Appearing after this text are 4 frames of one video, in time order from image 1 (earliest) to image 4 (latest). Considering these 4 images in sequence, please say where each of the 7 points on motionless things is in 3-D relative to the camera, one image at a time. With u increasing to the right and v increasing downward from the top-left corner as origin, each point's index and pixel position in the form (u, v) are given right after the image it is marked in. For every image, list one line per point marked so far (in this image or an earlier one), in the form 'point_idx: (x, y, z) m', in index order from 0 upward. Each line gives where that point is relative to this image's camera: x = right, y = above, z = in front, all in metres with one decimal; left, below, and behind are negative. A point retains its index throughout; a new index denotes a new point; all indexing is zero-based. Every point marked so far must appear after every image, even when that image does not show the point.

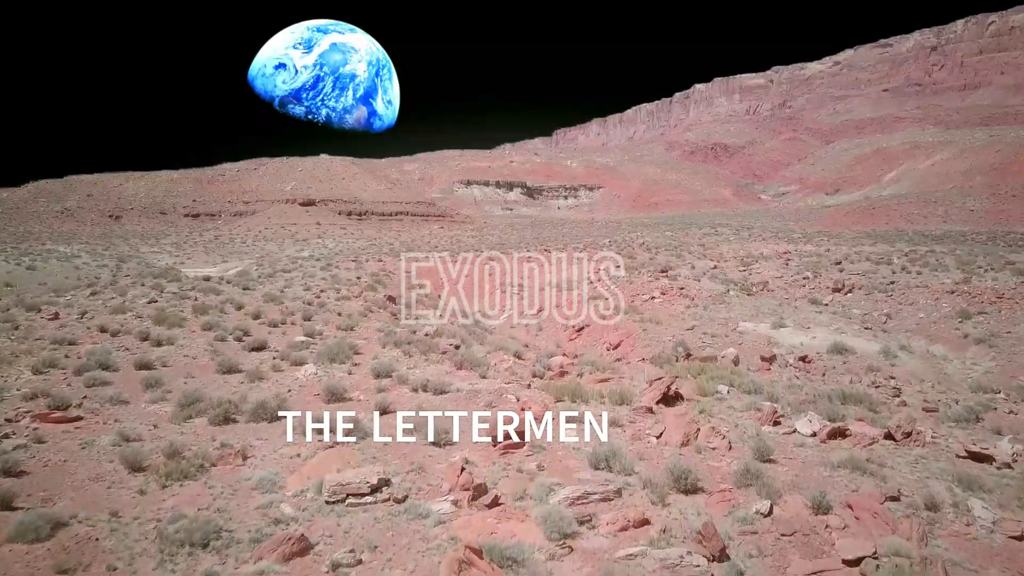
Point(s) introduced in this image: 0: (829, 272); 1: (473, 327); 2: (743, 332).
0: (+6.8, +0.3, +15.5) m
1: (-0.7, -0.7, +12.5) m
2: (+3.5, -0.7, +11.0) m
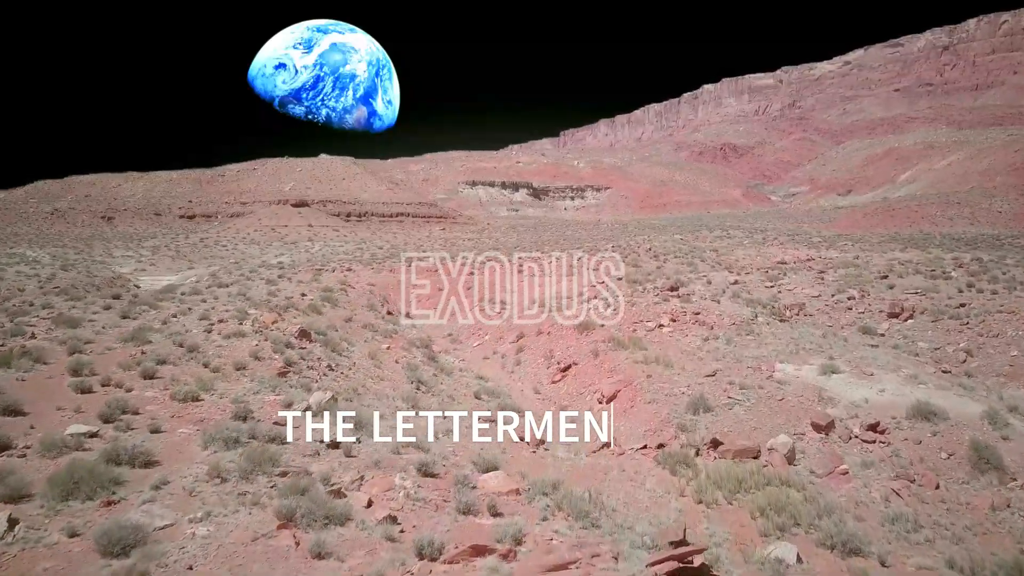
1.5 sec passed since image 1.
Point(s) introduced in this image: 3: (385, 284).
0: (+6.4, 0.0, +12.5) m
1: (-1.1, -1.0, +9.6) m
2: (+3.0, -1.0, +8.1) m
3: (-3.1, +0.1, +17.3) m
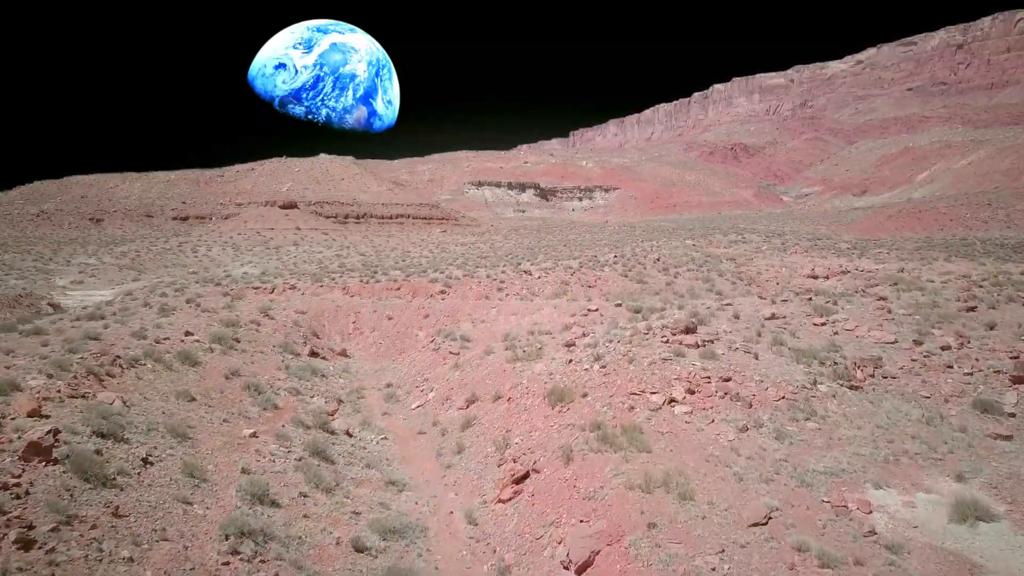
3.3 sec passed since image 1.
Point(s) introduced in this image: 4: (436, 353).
0: (+5.8, -0.6, +8.9) m
1: (-1.8, -1.6, +6.1) m
2: (+2.3, -1.6, +4.5) m
3: (-3.6, -0.4, +13.7) m
4: (-1.3, -1.1, +11.4) m
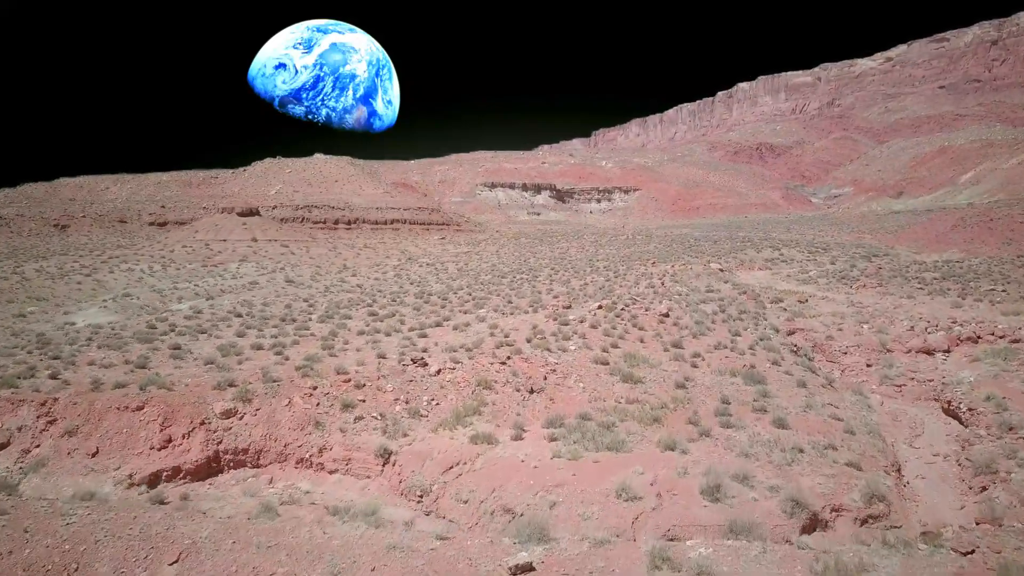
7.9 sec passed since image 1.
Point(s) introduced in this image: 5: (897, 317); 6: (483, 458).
0: (+3.8, -2.0, +0.3) m
1: (-3.9, -3.0, -2.3) m
2: (+0.2, -3.0, -4.1) m
3: (-5.5, -1.8, +5.4) m
4: (-3.2, -2.5, +3.0) m
5: (+8.7, -0.7, +16.2) m
6: (-0.4, -1.6, +7.6) m
